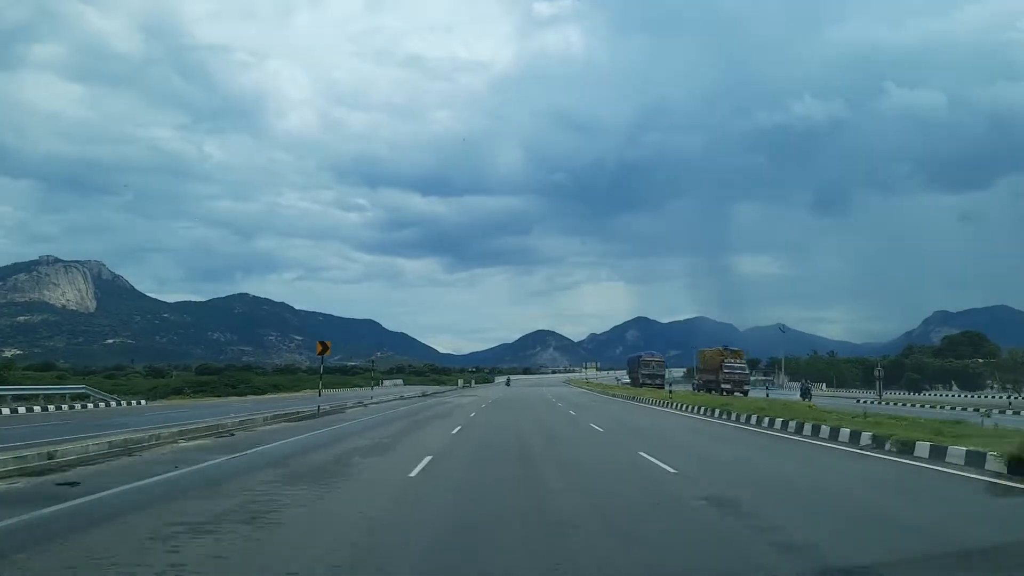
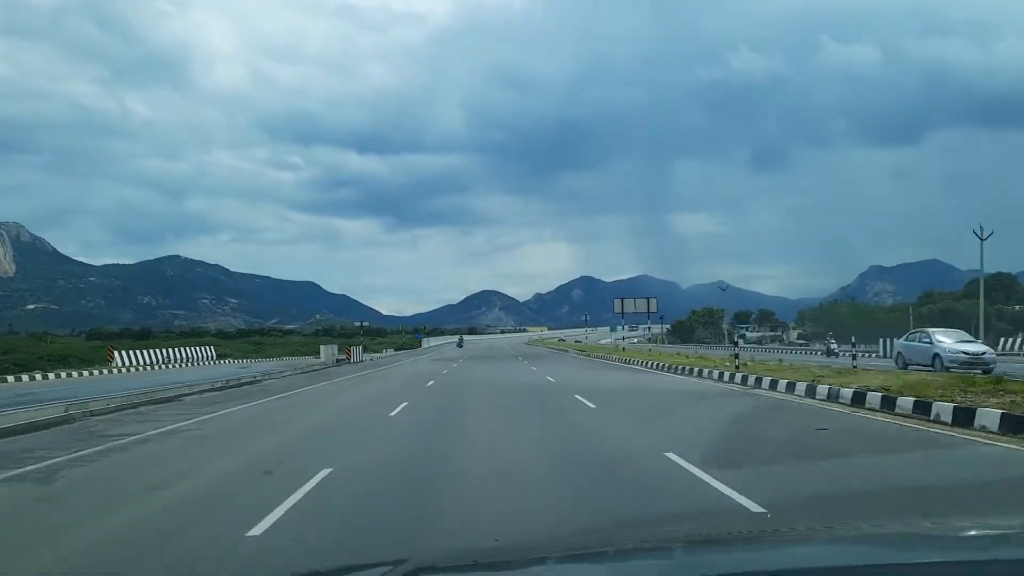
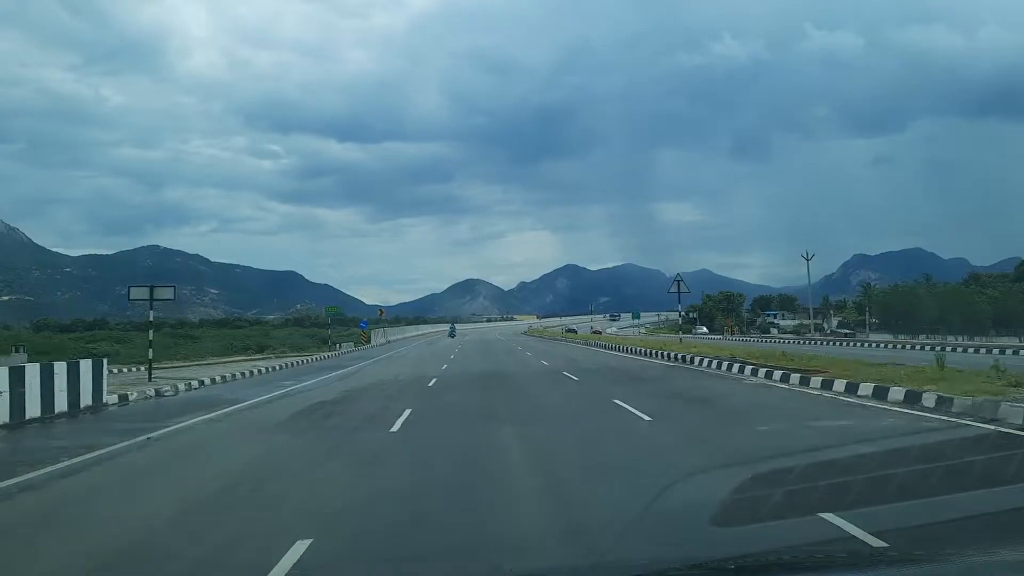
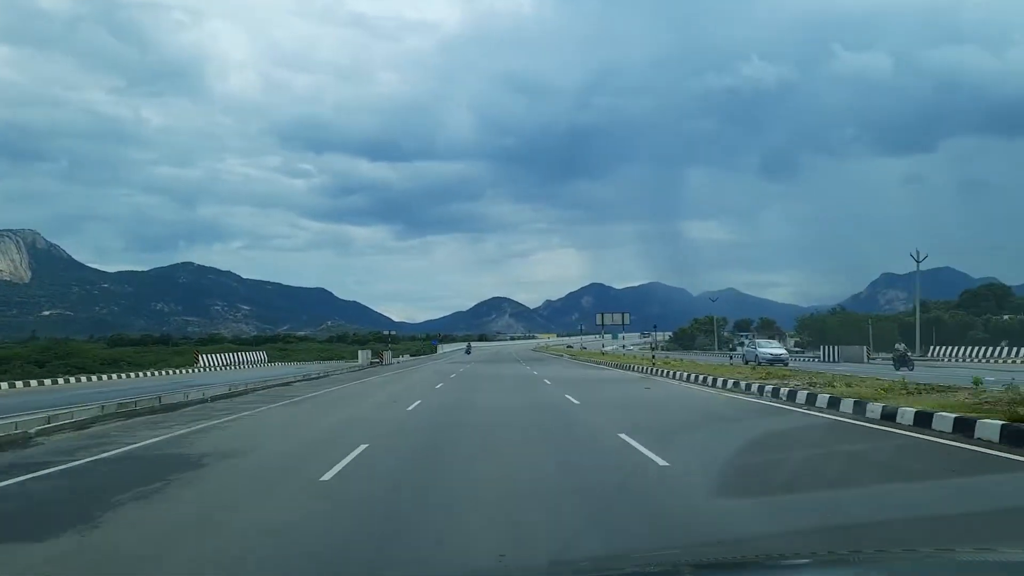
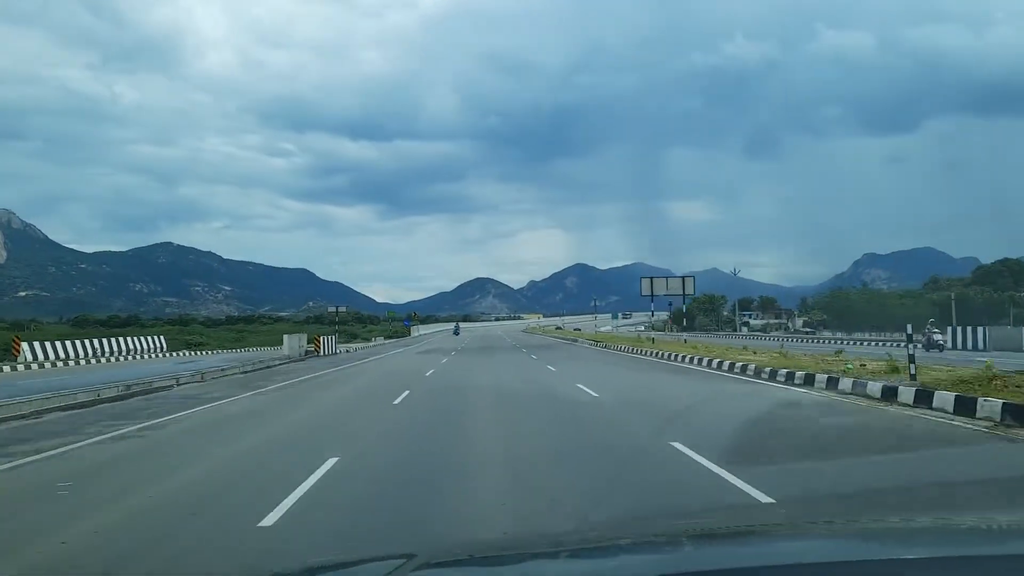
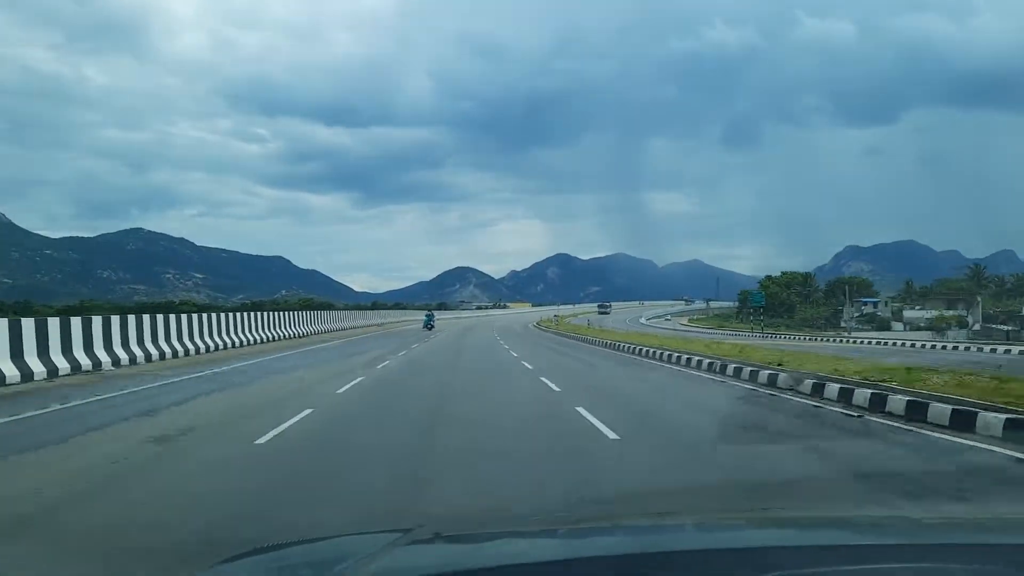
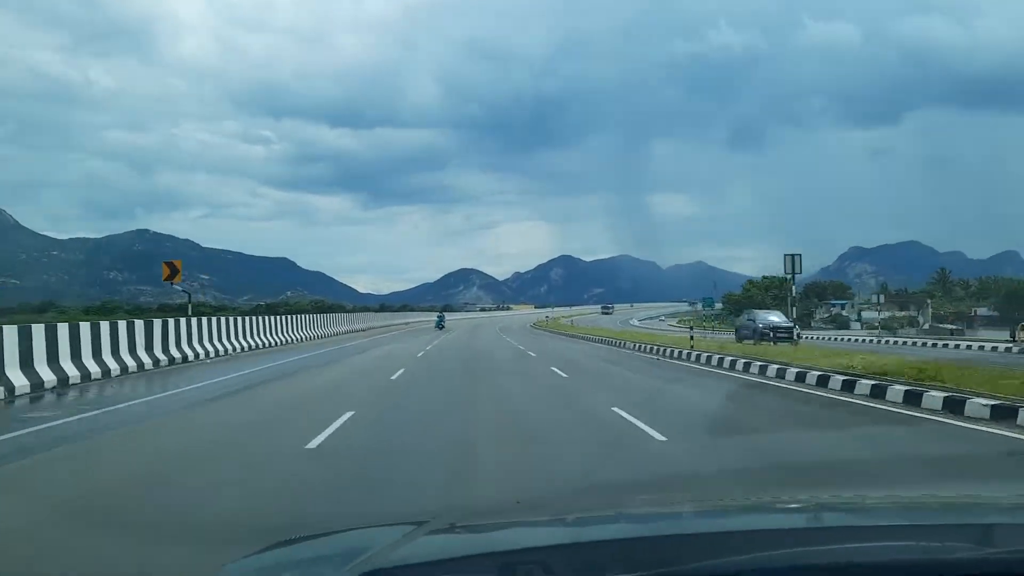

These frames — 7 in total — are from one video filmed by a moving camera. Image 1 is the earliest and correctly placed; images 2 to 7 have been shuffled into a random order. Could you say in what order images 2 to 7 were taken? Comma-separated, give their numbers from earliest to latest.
4, 2, 5, 3, 7, 6
